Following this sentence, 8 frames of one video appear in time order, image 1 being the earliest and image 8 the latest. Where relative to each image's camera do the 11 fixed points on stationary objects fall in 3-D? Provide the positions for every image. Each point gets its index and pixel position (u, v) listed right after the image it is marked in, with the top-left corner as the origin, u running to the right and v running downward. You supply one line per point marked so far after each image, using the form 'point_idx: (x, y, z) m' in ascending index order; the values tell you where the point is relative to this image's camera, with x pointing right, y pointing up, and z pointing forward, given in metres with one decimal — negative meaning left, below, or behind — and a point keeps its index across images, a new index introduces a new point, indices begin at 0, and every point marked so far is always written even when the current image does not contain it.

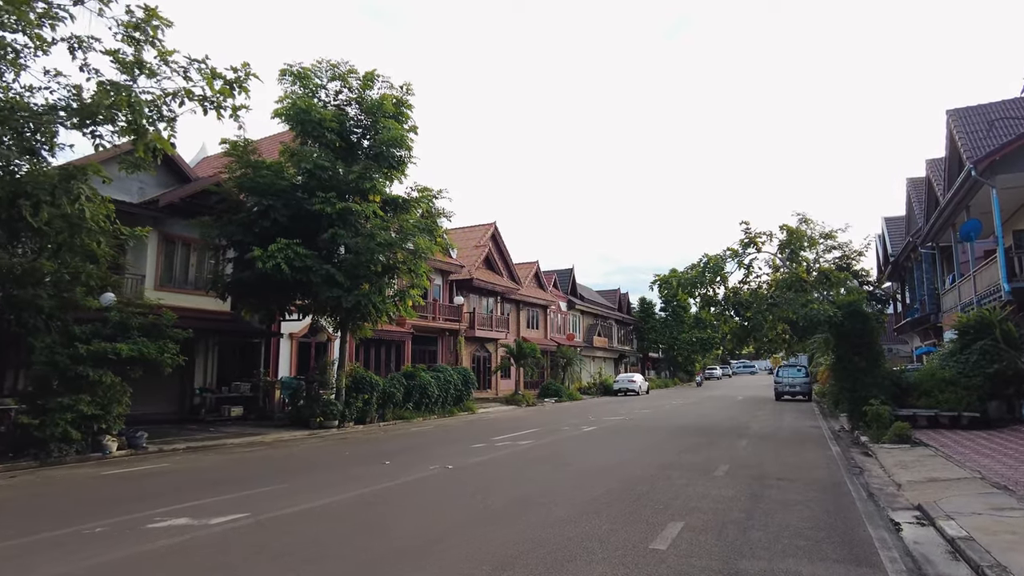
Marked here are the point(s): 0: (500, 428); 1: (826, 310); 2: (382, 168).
0: (-0.4, -4.2, +19.4) m
1: (+8.4, -0.6, +17.1) m
2: (-4.0, +3.6, +19.3) m
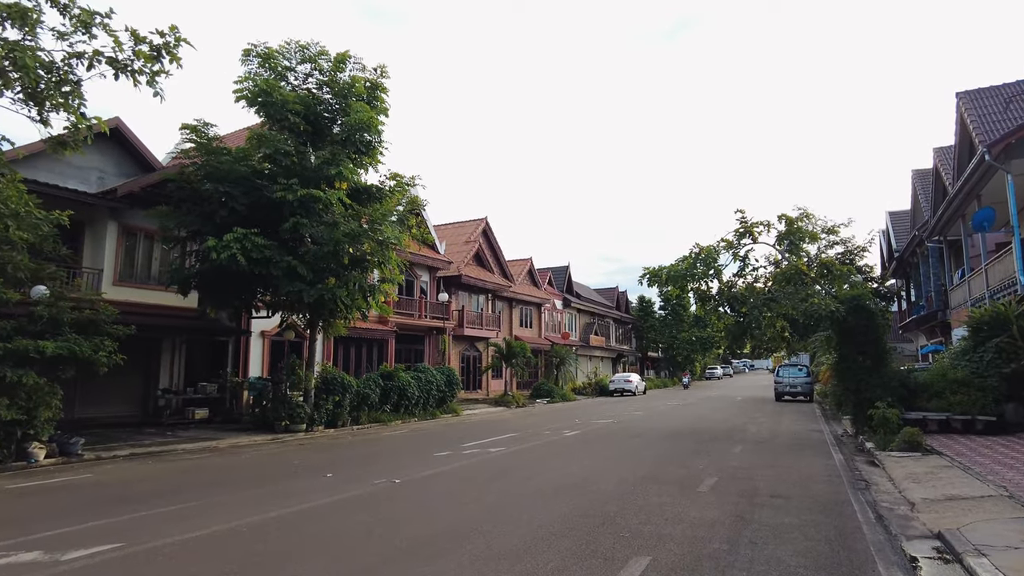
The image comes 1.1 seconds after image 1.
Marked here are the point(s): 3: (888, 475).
0: (-1.0, -4.1, +18.1) m
1: (+7.8, -0.4, +15.7) m
2: (-4.6, +3.8, +18.0) m
3: (+5.8, -2.9, +9.9) m
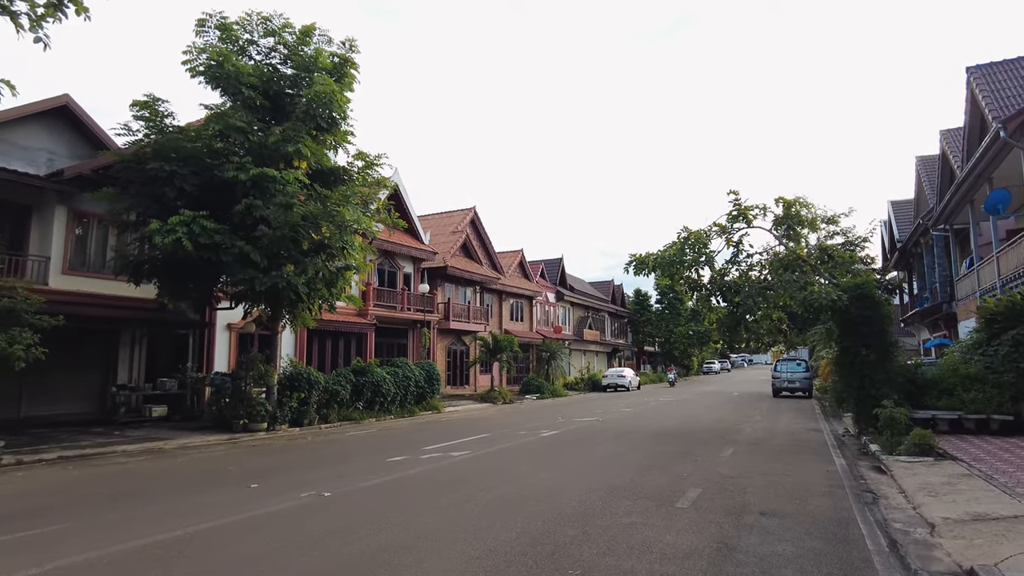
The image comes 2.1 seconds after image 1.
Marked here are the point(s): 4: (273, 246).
0: (-1.6, -3.8, +16.8) m
1: (+7.1, -0.1, +14.4) m
2: (-5.2, +4.1, +16.7) m
3: (+5.2, -2.6, +8.6) m
4: (-5.7, +1.0, +15.3) m
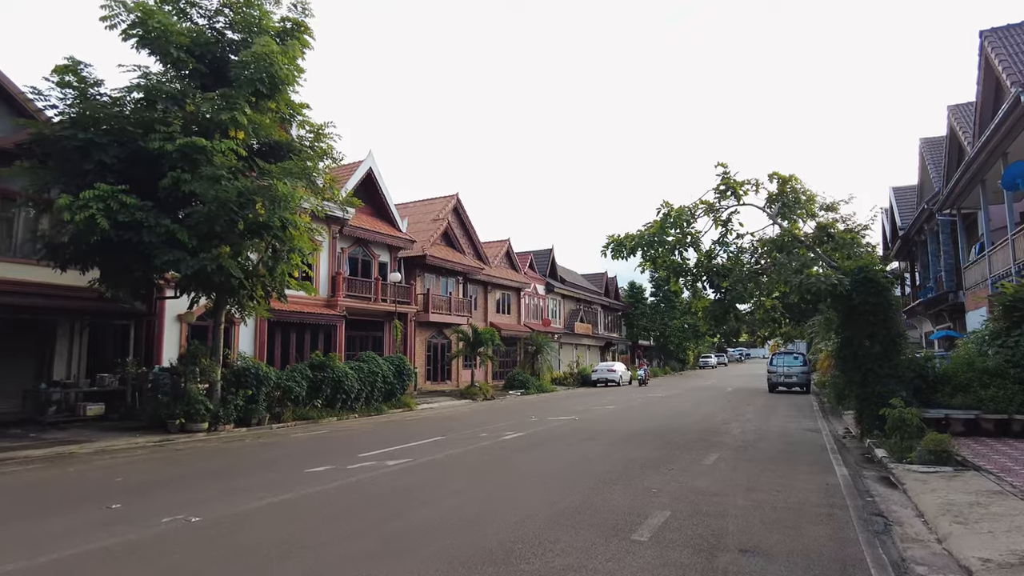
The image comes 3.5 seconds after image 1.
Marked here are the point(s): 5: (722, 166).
0: (-2.4, -3.4, +15.1) m
1: (+6.3, +0.2, +12.7) m
2: (-6.1, +4.4, +15.0) m
3: (+4.4, -2.3, +6.9) m
4: (-6.6, +1.3, +13.6) m
5: (+4.6, +2.7, +14.2) m
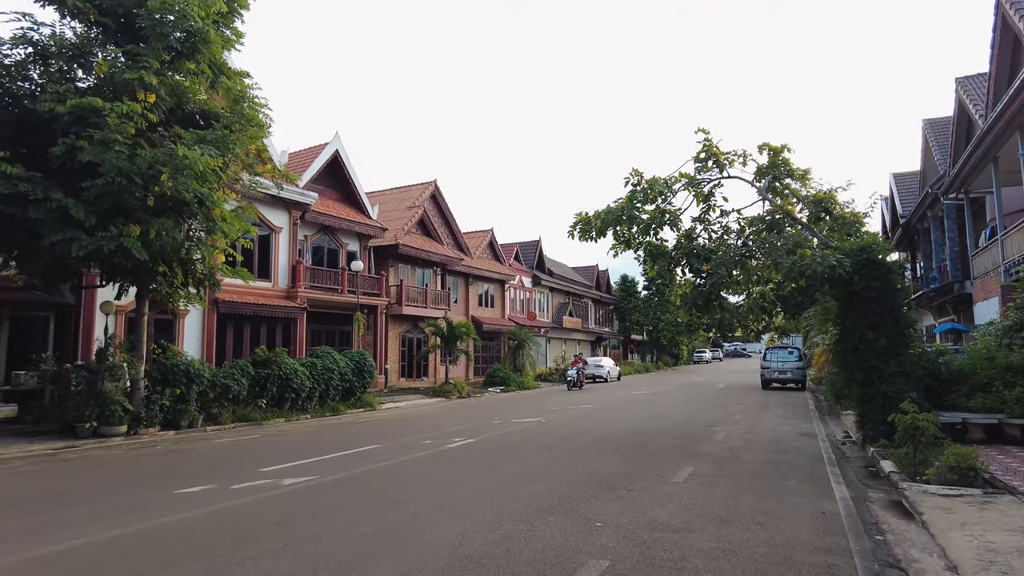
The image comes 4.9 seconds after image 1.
0: (-3.4, -3.1, +13.3) m
1: (+5.4, +0.5, +10.9) m
2: (-7.0, +4.7, +13.1) m
3: (+3.4, -2.1, +5.1) m
4: (-7.5, +1.6, +11.7) m
5: (+3.7, +3.0, +12.3) m
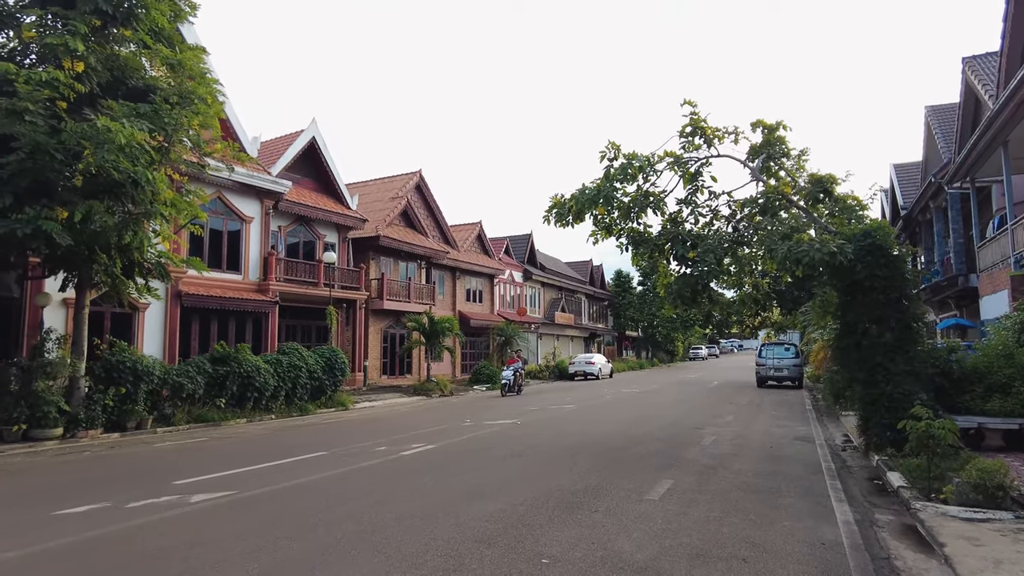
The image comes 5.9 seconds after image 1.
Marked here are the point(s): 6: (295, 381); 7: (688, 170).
0: (-4.0, -2.9, +12.2) m
1: (+4.8, +0.7, +9.8) m
2: (-7.6, +4.9, +11.8) m
3: (+2.9, -2.0, +4.0) m
4: (-8.1, +1.8, +10.5) m
5: (+3.1, +3.2, +11.2) m
6: (-6.2, -2.7, +18.4) m
7: (+3.1, +2.1, +11.3) m
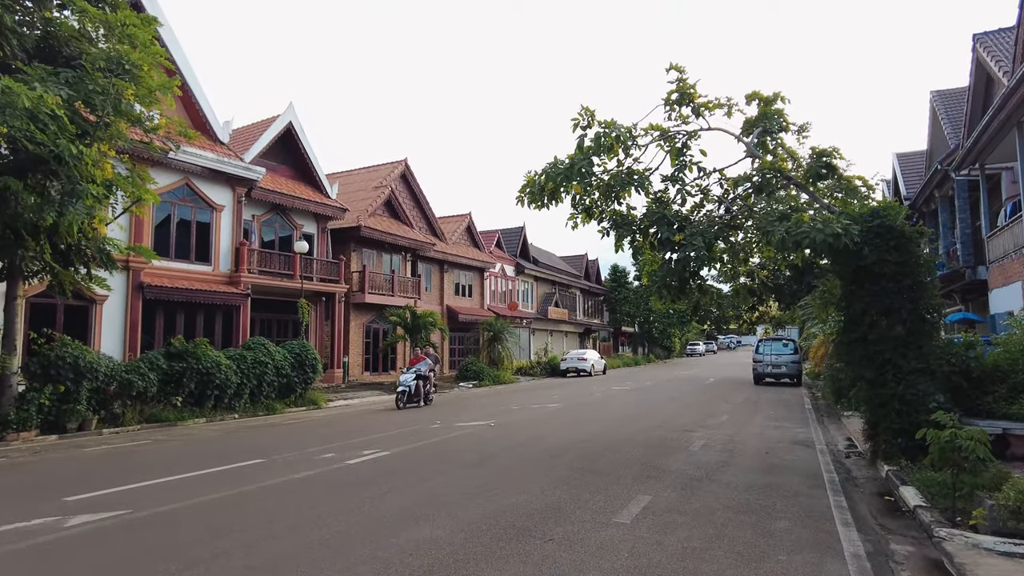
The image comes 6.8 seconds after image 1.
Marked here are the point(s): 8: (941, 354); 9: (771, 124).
0: (-4.5, -2.7, +11.0) m
1: (+4.3, +0.9, +8.6) m
2: (-8.1, +5.1, +10.7) m
3: (+2.4, -1.8, +2.8) m
4: (-8.6, +2.0, +9.4) m
5: (+2.6, +3.4, +10.0) m
6: (-6.8, -2.4, +17.3) m
7: (+2.6, +2.2, +10.1) m
8: (+5.7, -0.9, +8.5) m
9: (+4.4, +2.8, +11.0) m
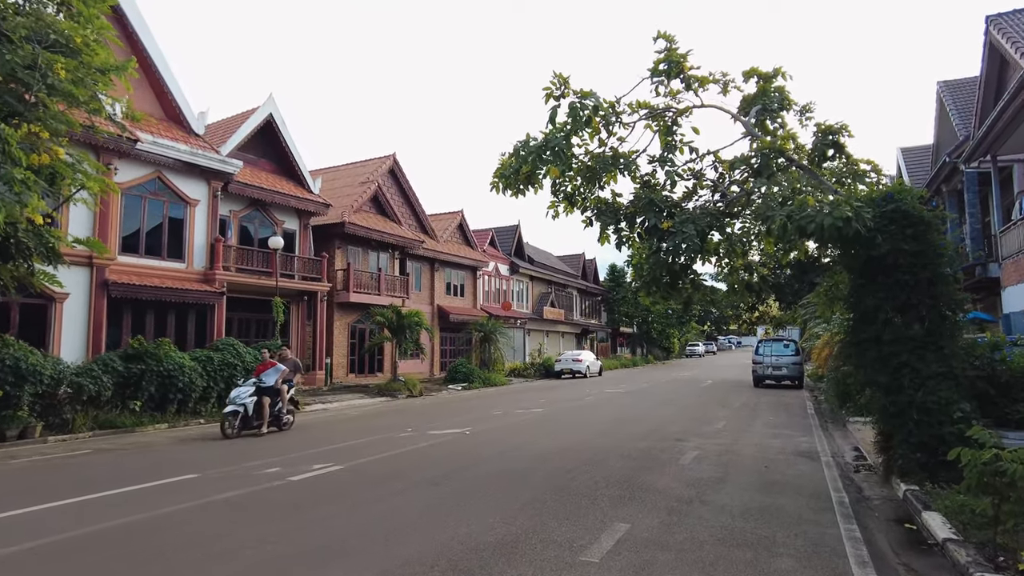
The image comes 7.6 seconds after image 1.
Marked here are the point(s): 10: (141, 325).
0: (-4.9, -2.6, +10.0) m
1: (+3.9, +1.0, +7.6) m
2: (-8.5, +5.2, +9.6) m
3: (+2.0, -1.7, +1.8) m
4: (-9.0, +2.1, +8.4) m
5: (+2.2, +3.5, +9.0) m
6: (-7.2, -2.4, +16.3) m
7: (+2.2, +2.3, +9.1) m
8: (+5.3, -0.8, +7.5) m
9: (+4.0, +2.9, +10.0) m
10: (-11.1, -1.1, +19.3) m
